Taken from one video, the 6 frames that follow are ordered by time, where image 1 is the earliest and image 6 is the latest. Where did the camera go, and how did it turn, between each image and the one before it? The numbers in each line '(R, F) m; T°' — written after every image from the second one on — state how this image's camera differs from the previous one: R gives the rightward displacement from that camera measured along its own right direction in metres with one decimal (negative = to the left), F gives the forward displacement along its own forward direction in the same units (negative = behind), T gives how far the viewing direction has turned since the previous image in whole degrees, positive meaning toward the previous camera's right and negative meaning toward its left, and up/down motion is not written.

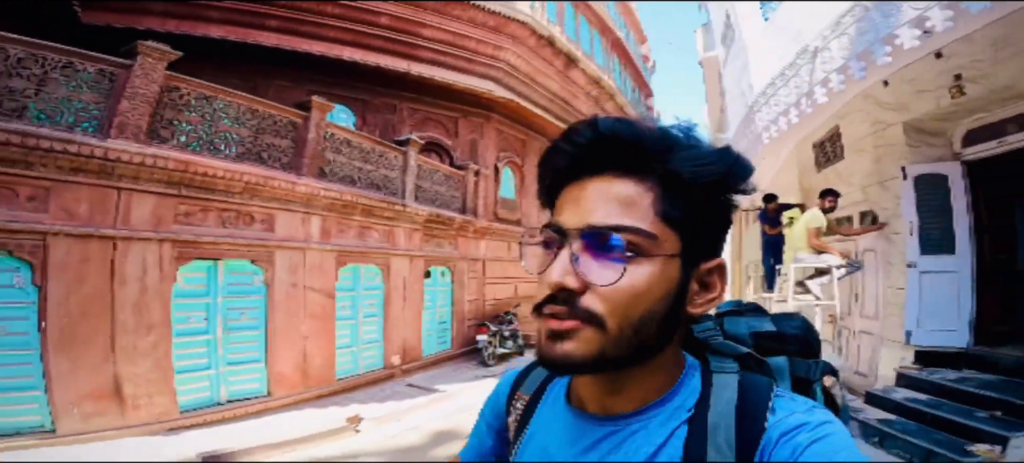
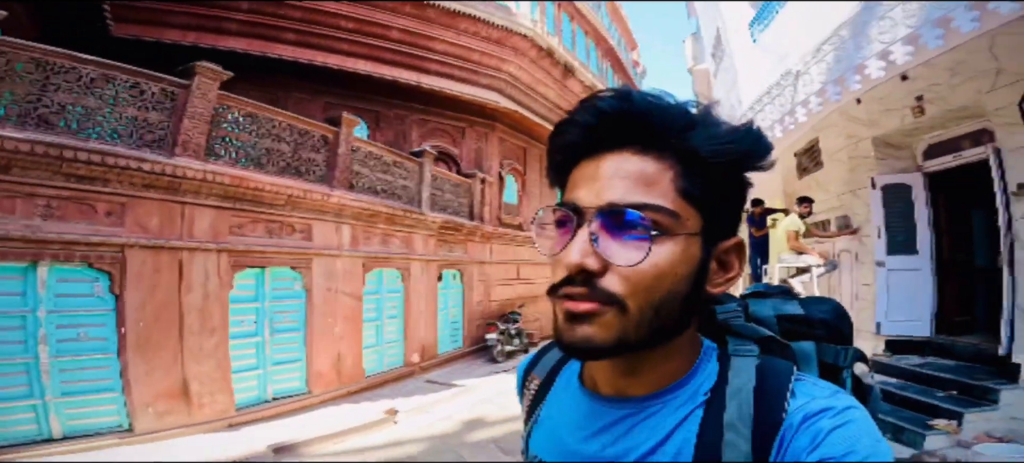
(-0.2, -0.2) m; +3°
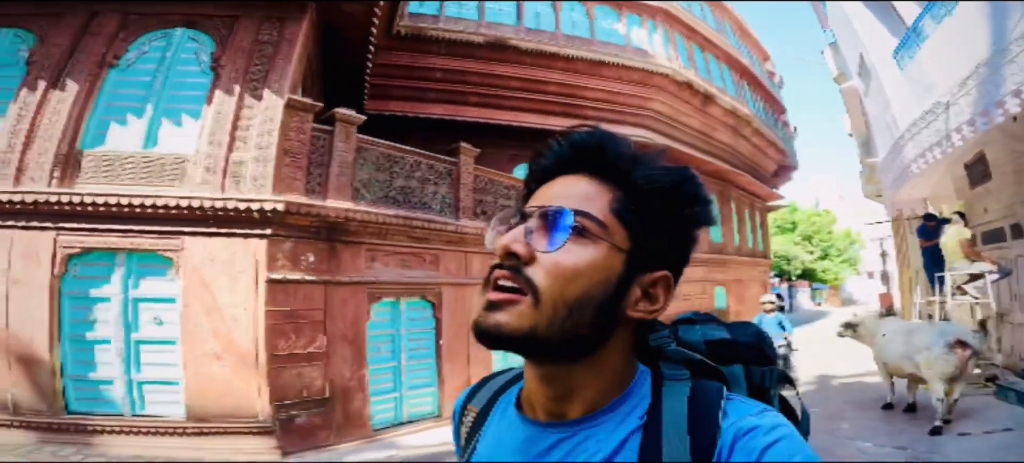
(-0.3, -0.6) m; -12°
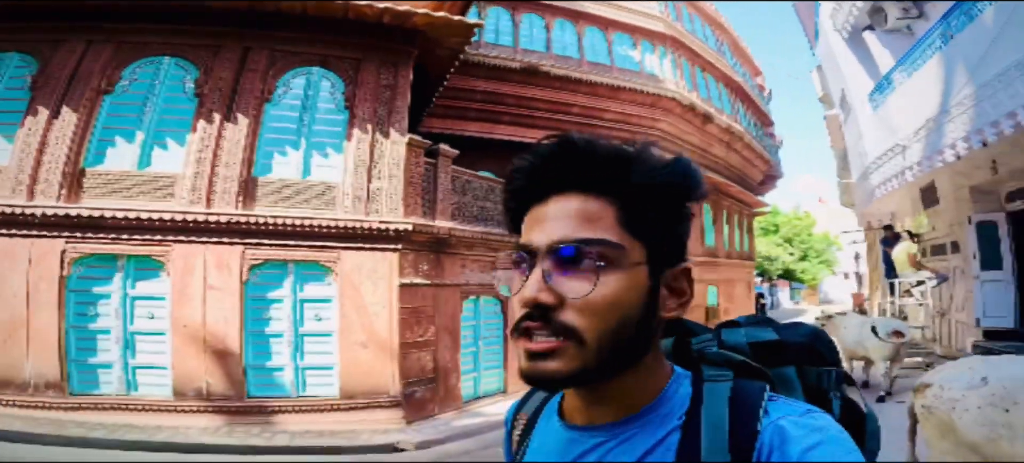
(-0.5, -0.5) m; +4°
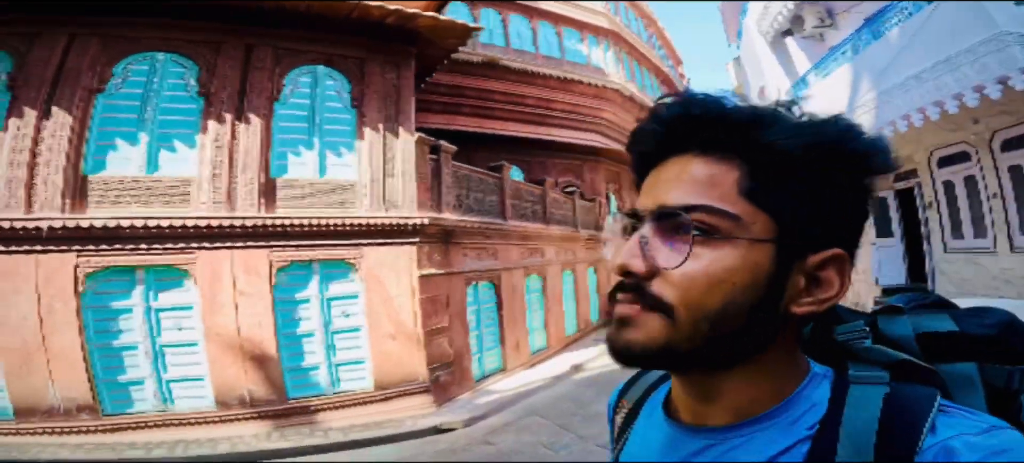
(-0.6, -0.1) m; +12°
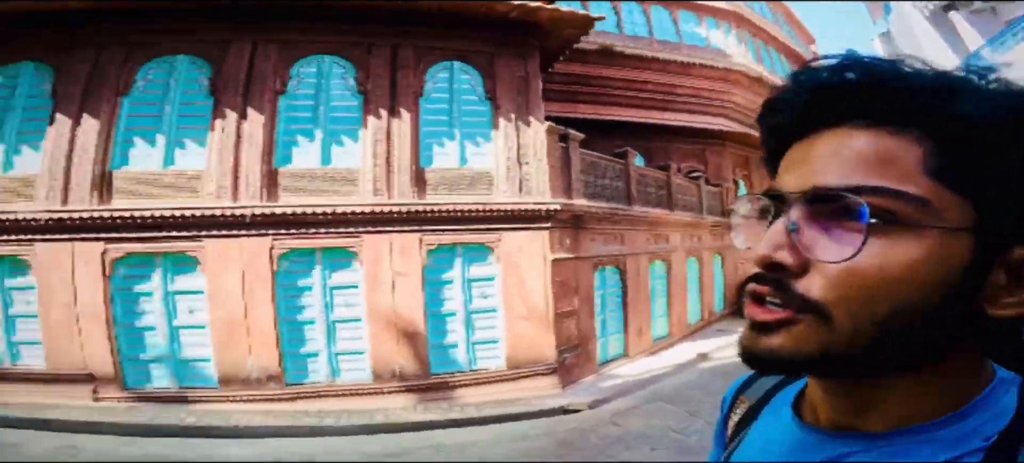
(-0.1, -0.1) m; -12°
